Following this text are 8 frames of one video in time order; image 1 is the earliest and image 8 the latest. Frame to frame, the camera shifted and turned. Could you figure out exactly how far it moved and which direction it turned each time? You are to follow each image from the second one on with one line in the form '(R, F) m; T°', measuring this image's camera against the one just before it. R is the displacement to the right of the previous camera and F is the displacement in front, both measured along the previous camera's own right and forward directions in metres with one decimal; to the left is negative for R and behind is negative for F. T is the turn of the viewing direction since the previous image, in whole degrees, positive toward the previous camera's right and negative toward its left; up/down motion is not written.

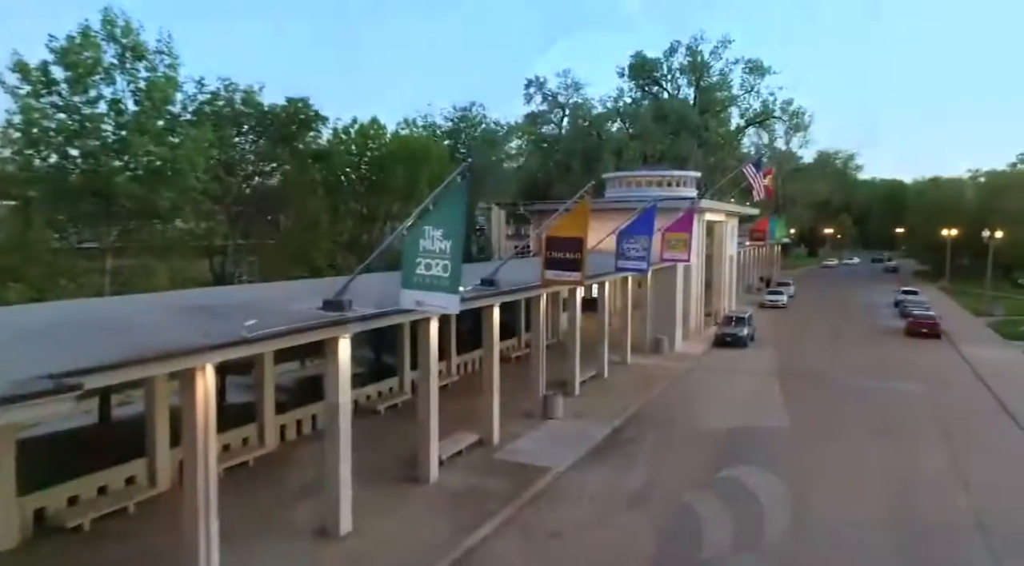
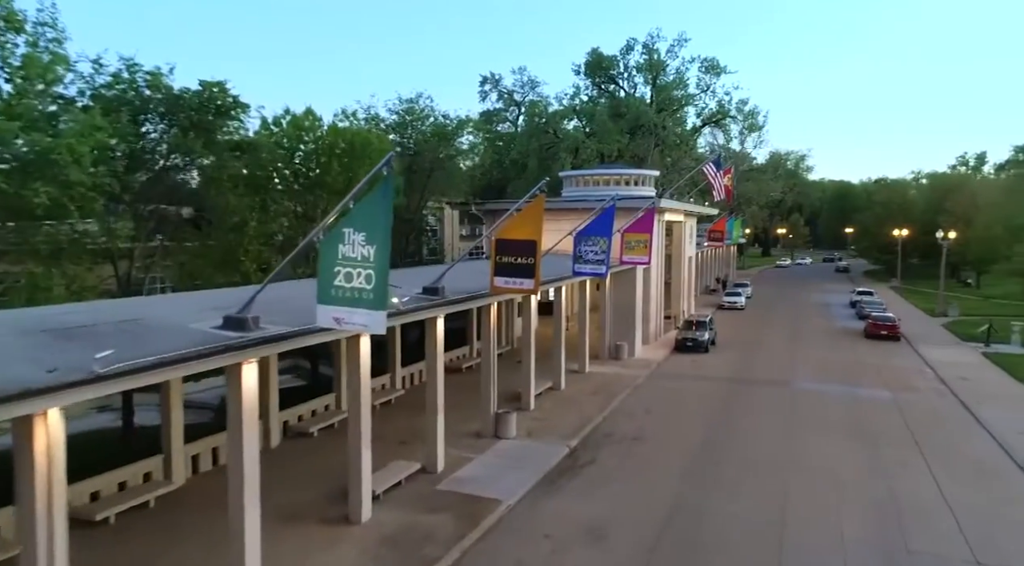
(+0.2, +1.6) m; +3°
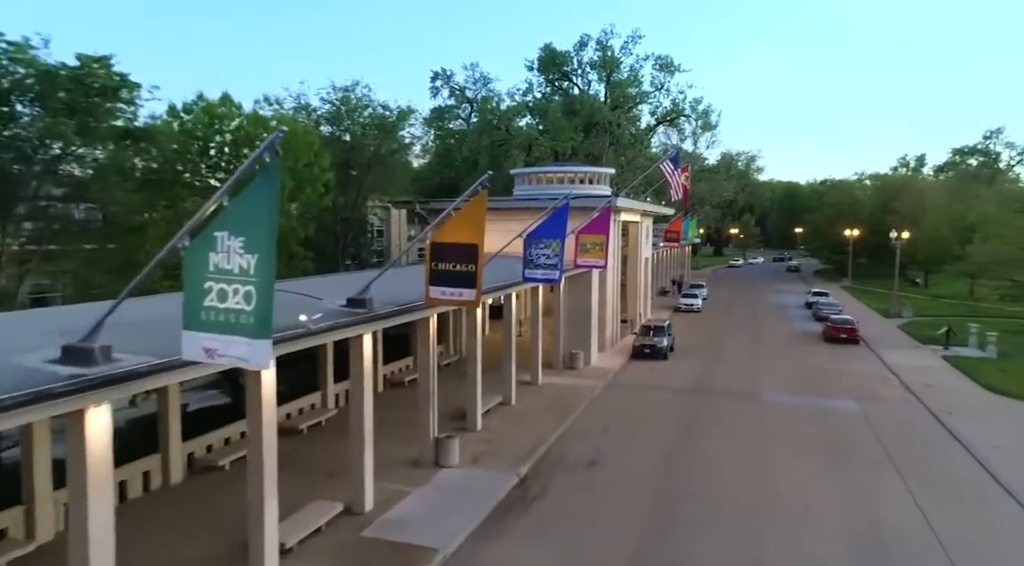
(+0.3, +1.8) m; +3°
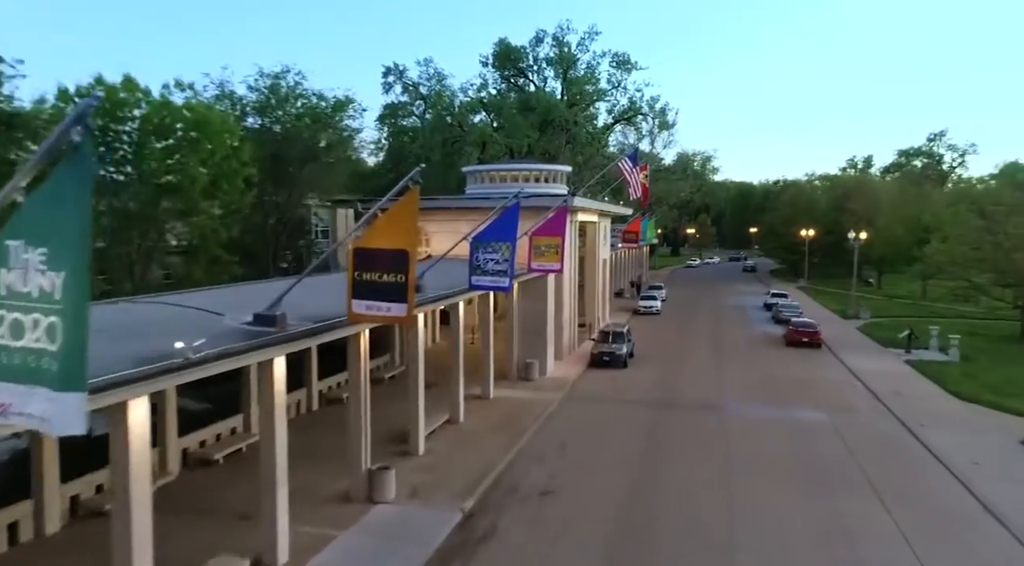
(+0.3, +1.7) m; +3°
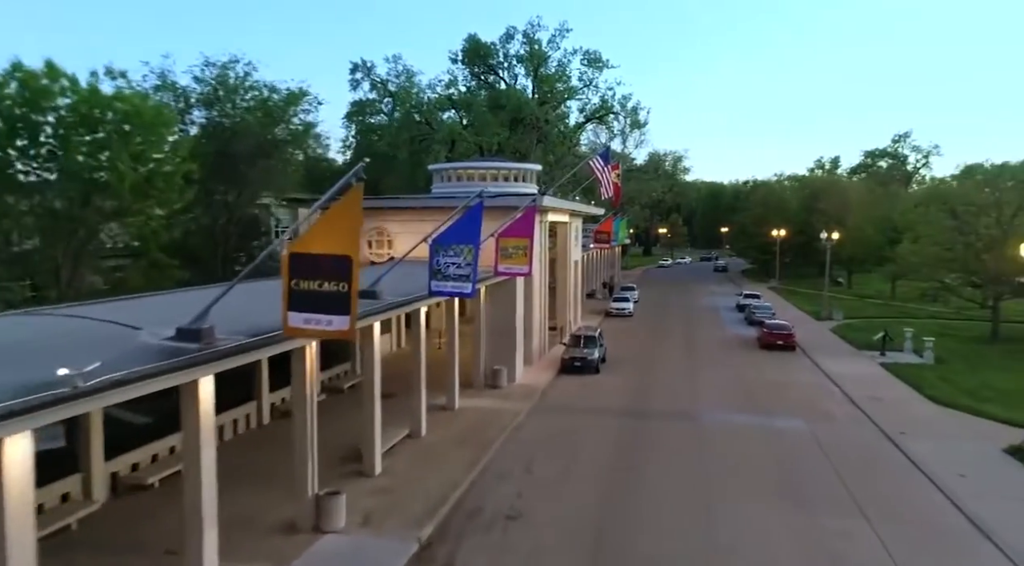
(+0.2, +1.1) m; +2°
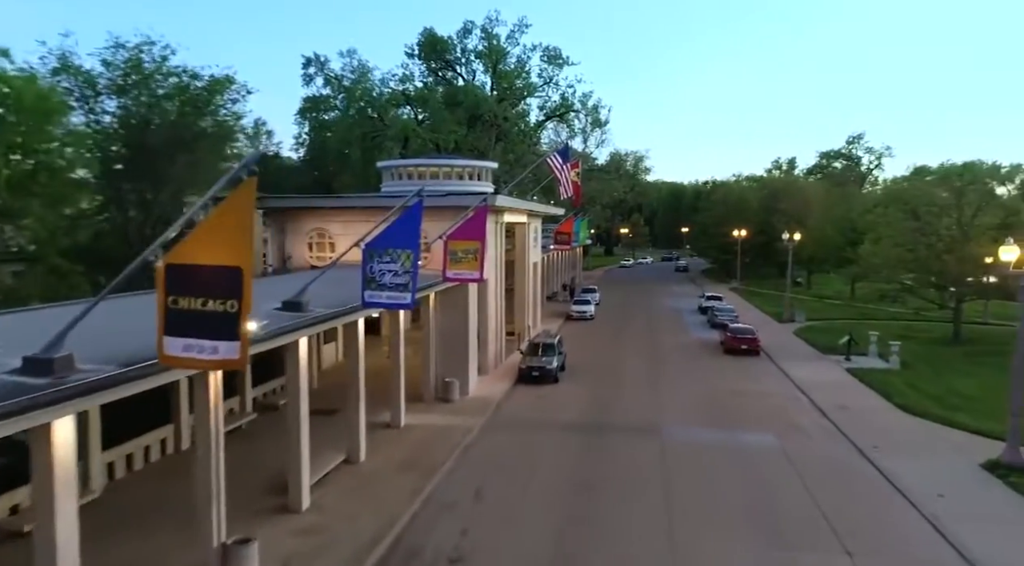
(+0.3, +1.5) m; +3°
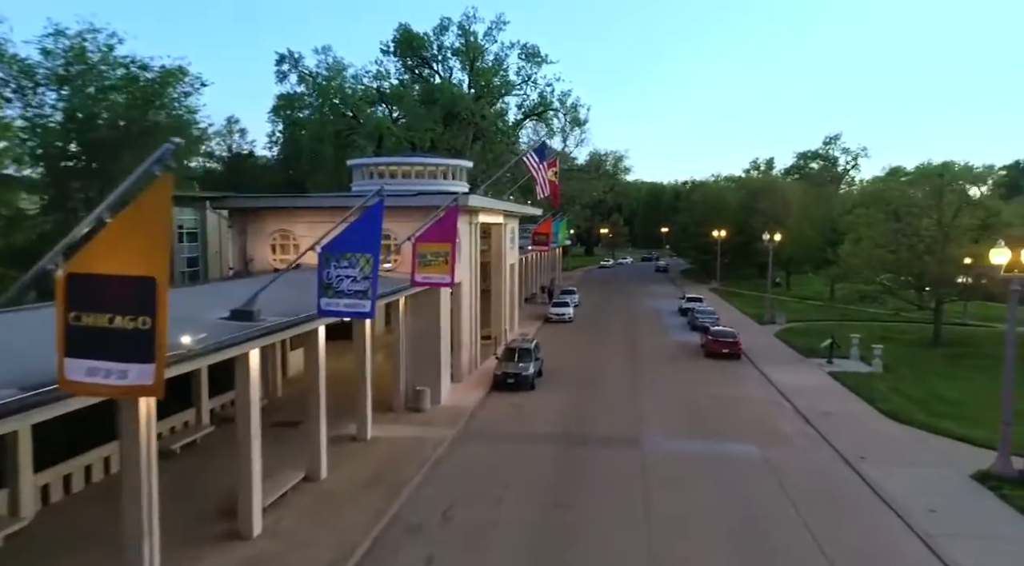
(+0.2, +0.9) m; +2°
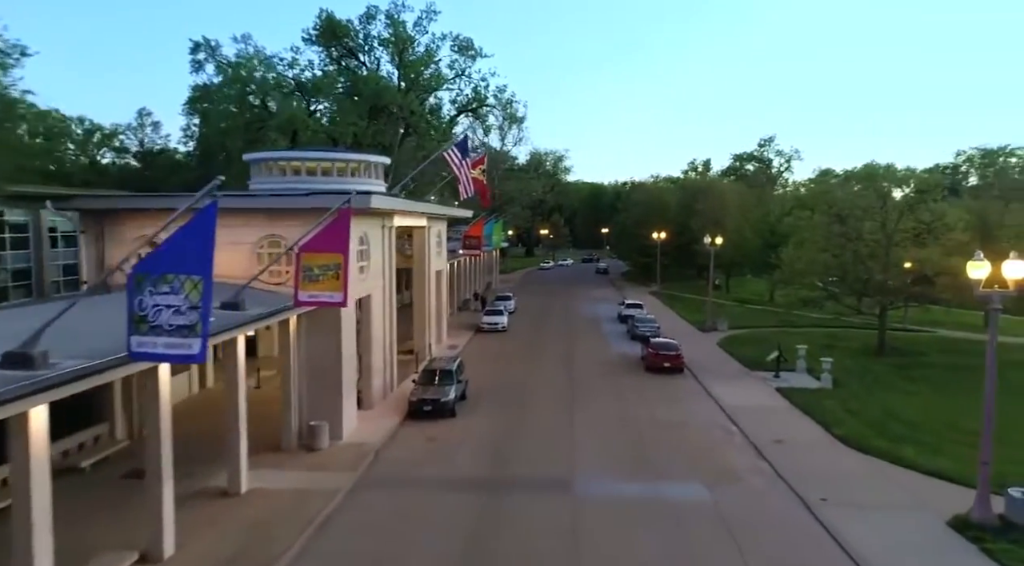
(+0.7, +2.8) m; +4°
